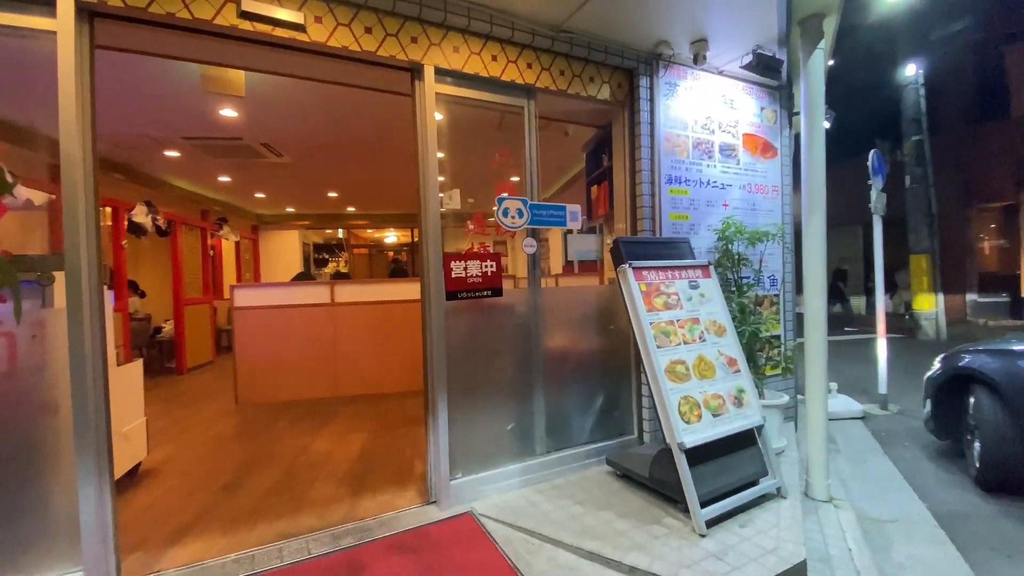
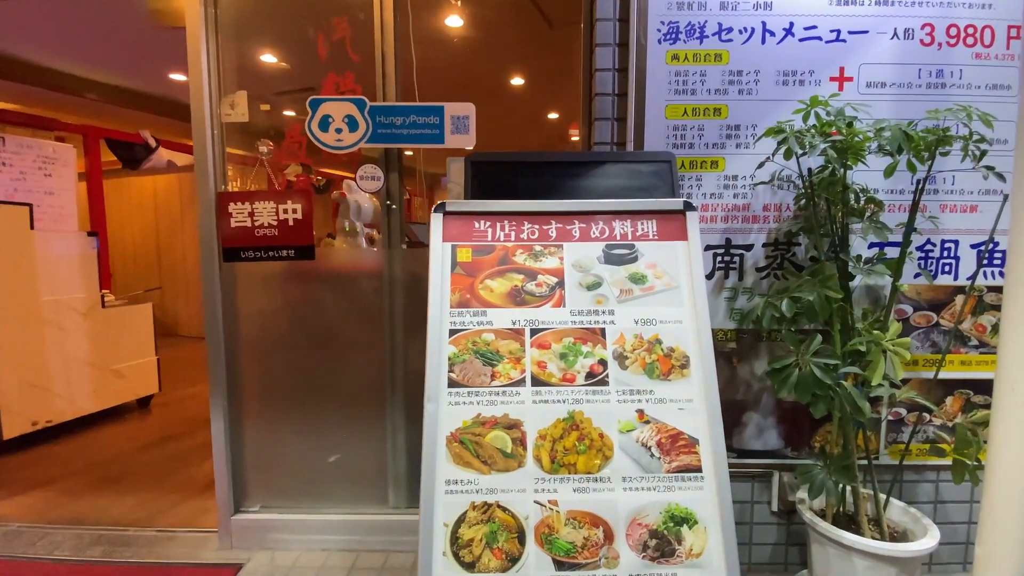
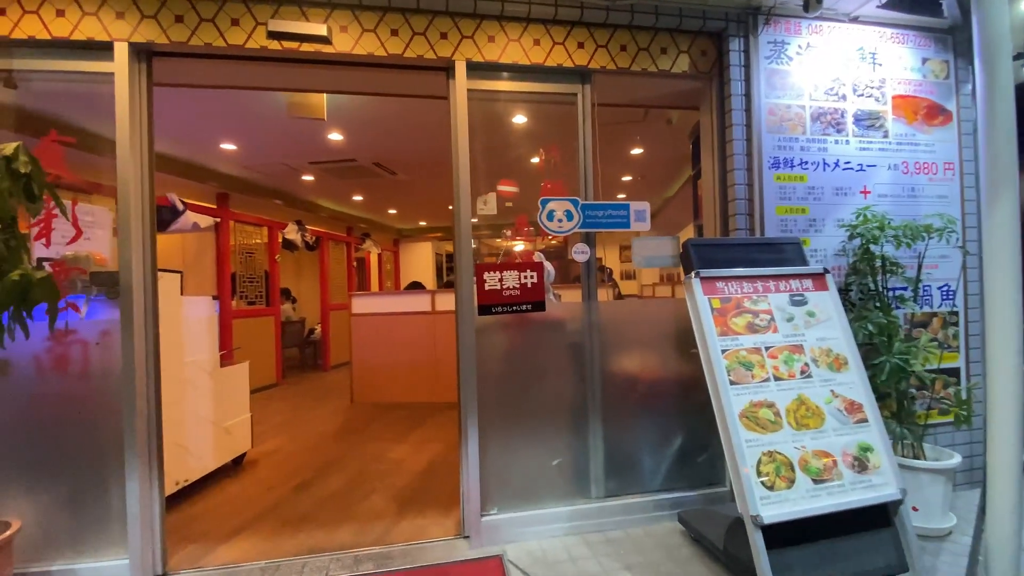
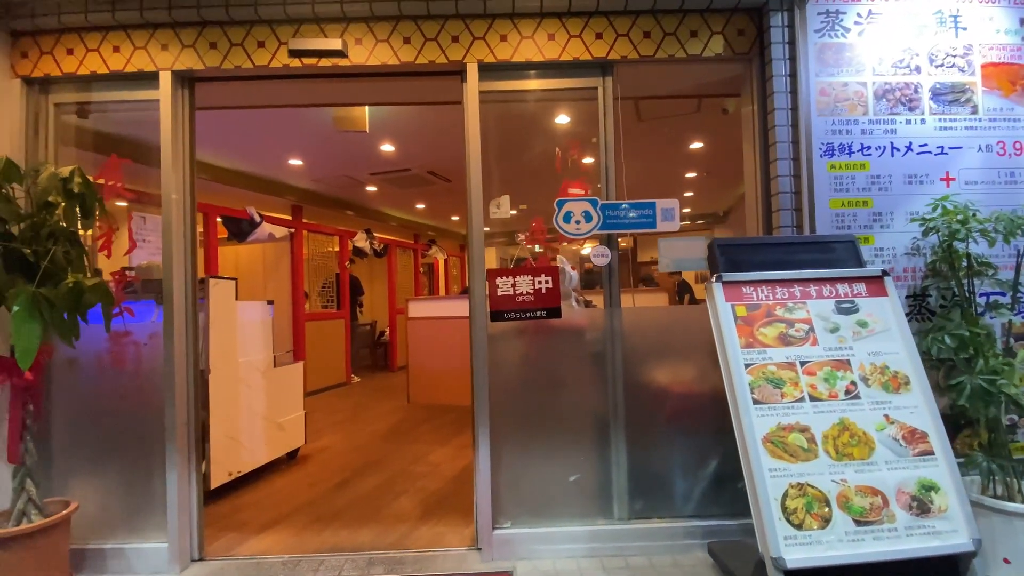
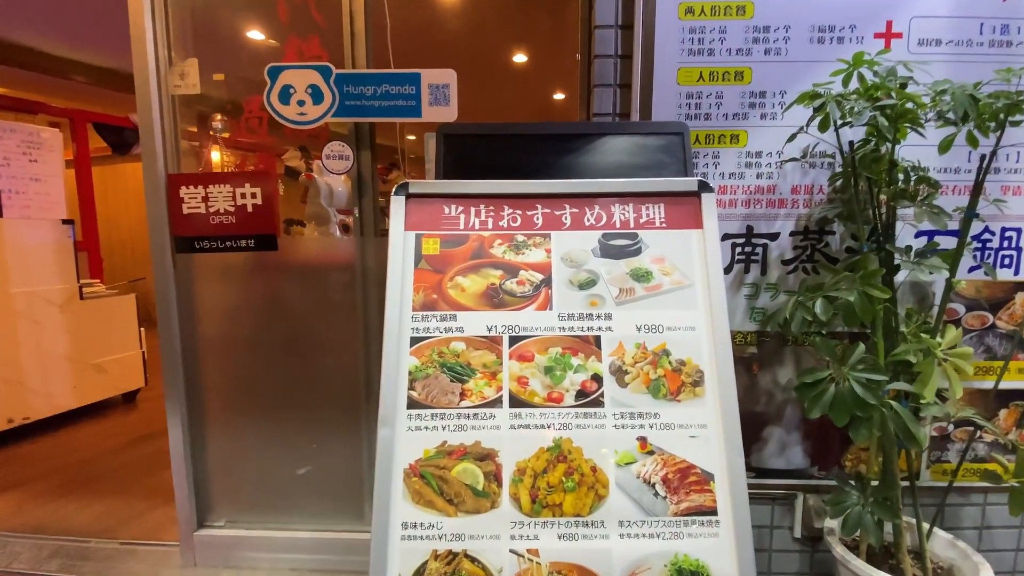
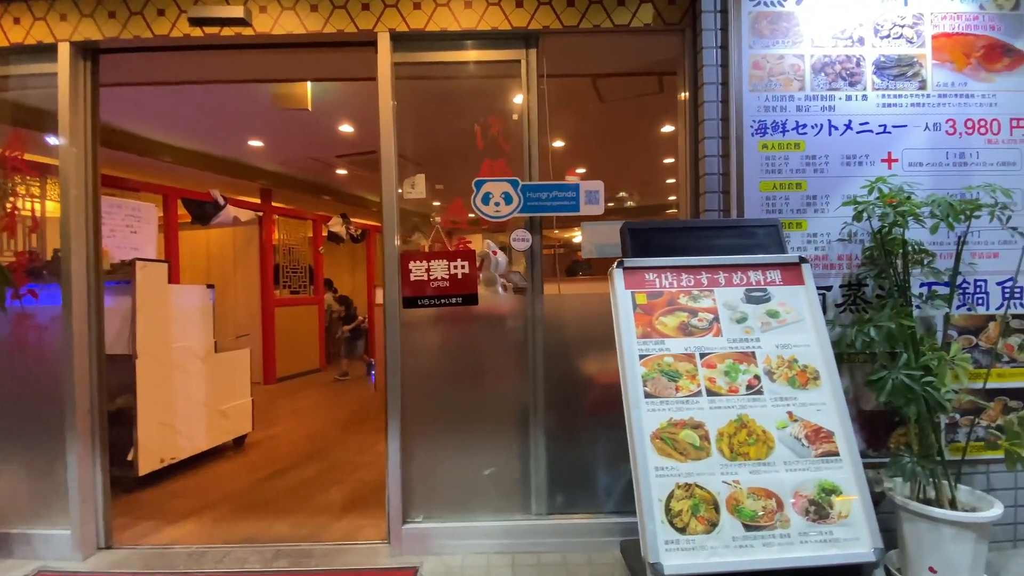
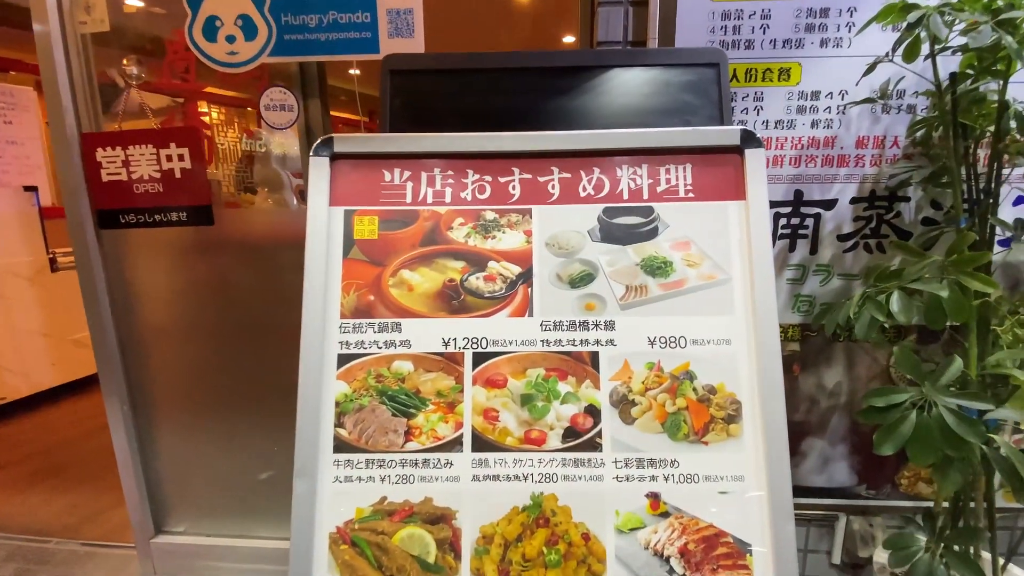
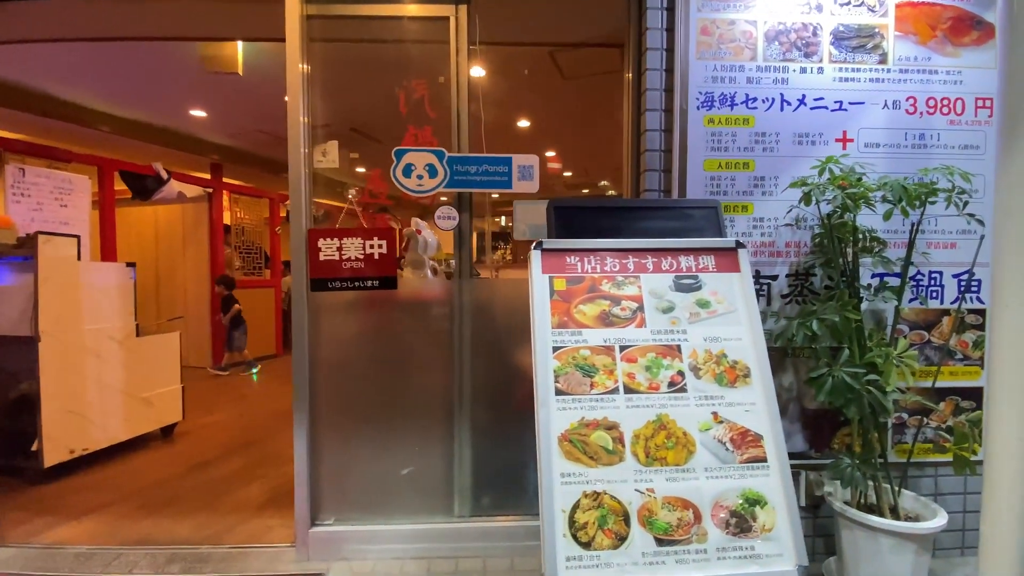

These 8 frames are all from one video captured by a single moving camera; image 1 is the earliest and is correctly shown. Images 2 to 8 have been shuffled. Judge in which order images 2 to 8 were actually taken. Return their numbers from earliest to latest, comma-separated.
3, 4, 6, 8, 2, 5, 7
